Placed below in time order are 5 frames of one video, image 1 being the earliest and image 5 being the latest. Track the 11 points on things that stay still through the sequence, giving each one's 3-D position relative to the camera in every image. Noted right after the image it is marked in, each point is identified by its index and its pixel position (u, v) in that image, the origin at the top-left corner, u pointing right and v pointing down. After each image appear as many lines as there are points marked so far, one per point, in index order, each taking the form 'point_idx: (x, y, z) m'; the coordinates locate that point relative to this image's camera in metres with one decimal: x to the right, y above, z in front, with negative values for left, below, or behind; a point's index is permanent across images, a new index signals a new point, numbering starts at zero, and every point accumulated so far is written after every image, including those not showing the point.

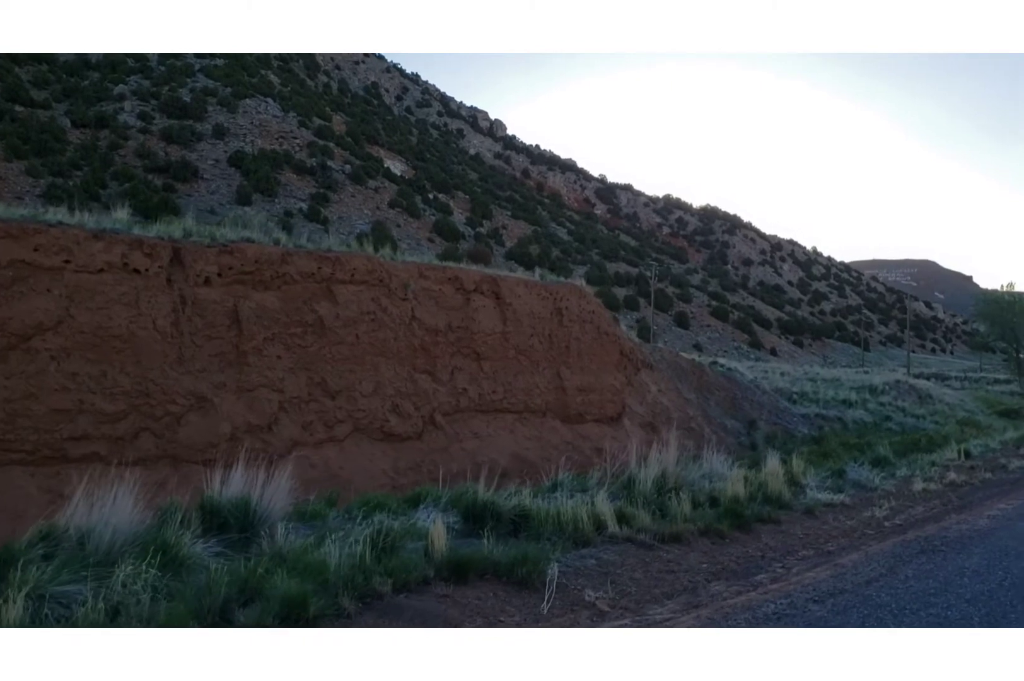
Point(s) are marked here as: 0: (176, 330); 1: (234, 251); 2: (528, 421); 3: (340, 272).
0: (-5.0, +0.2, +13.3) m
1: (-4.5, +1.5, +14.3) m
2: (+0.4, -1.7, +18.4) m
3: (-3.0, +1.2, +15.7) m
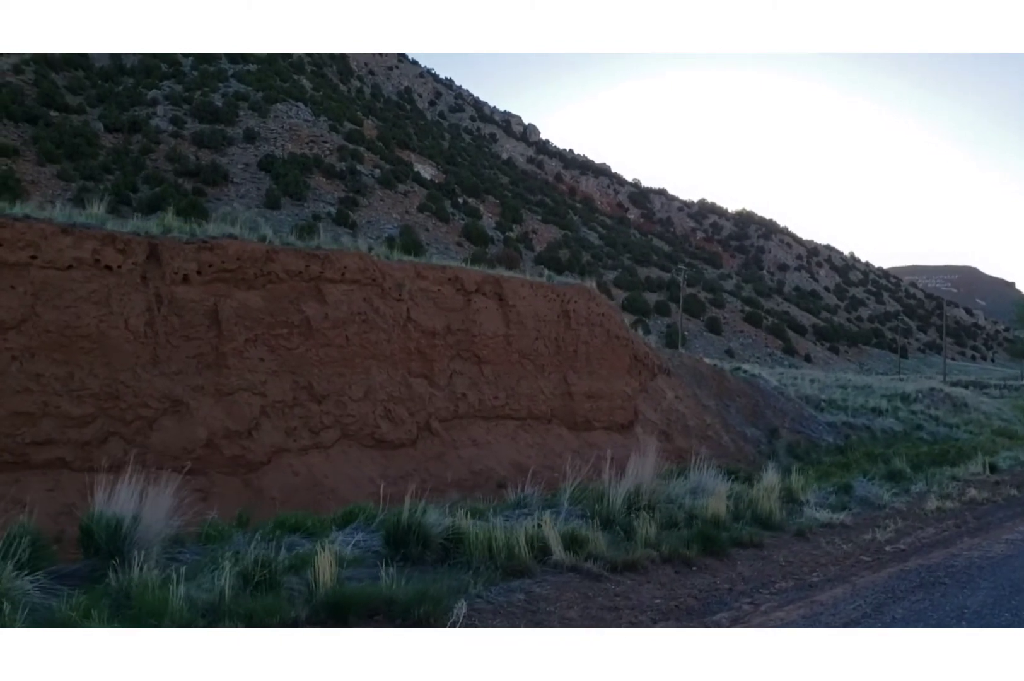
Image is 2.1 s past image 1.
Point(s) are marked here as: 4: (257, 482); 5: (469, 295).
0: (-5.2, +0.1, +12.7) m
1: (-4.6, +1.5, +13.7) m
2: (+0.4, -1.7, +17.6) m
3: (-3.1, +1.2, +15.0) m
4: (-3.8, -2.1, +13.1) m
5: (-0.8, +0.9, +17.4) m
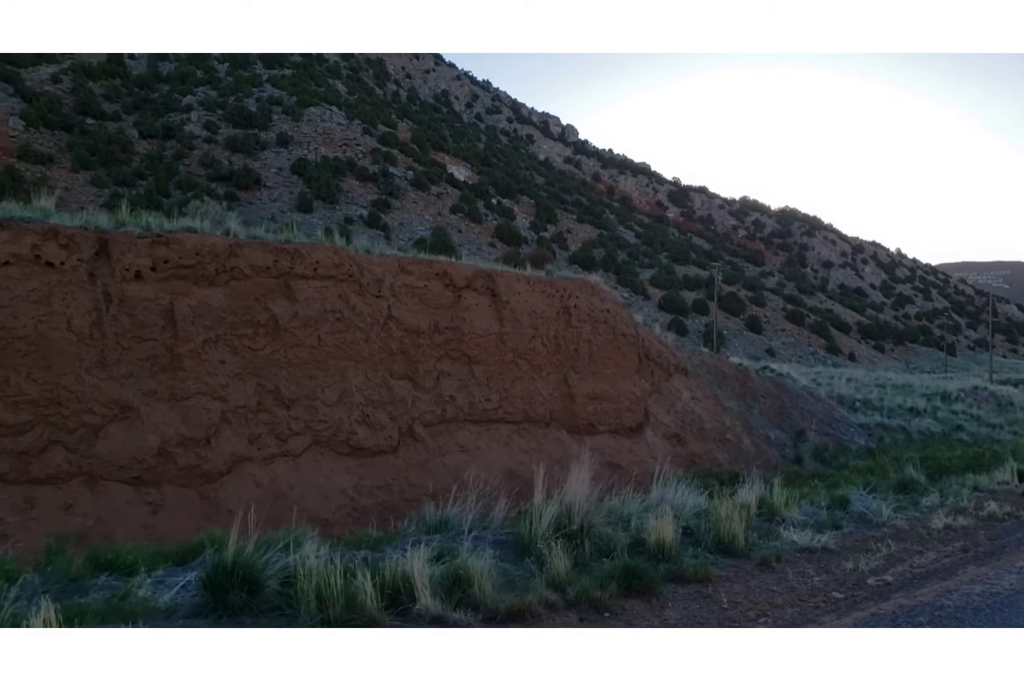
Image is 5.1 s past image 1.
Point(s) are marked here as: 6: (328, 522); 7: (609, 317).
0: (-5.6, +0.1, +11.9) m
1: (-4.9, +1.4, +12.8) m
2: (+0.3, -1.7, +16.5) m
3: (-3.4, +1.2, +14.1) m
4: (-4.1, -2.1, +12.2) m
5: (-1.0, +0.9, +16.4) m
6: (-2.7, -2.6, +12.8) m
7: (+2.1, +0.5, +19.1) m
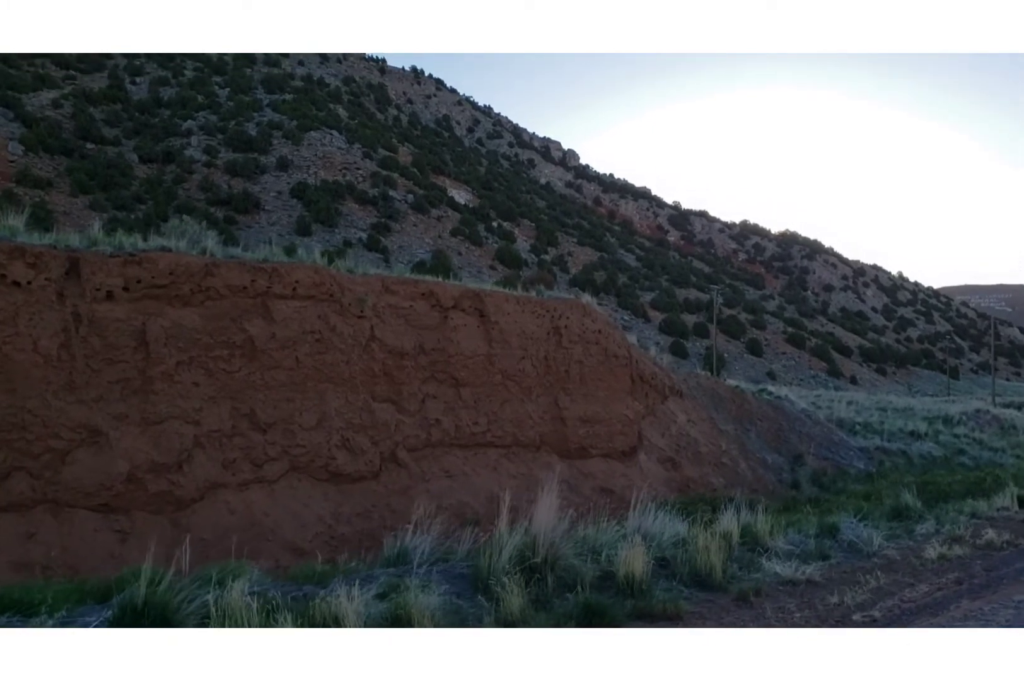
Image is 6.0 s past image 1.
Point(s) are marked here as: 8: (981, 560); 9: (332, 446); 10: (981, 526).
0: (-5.8, -0.2, +11.6) m
1: (-5.2, +1.1, +12.5) m
2: (+0.1, -2.1, +16.1) m
3: (-3.6, +0.8, +13.8) m
4: (-4.3, -2.4, +11.8) m
5: (-1.2, +0.5, +16.1) m
6: (-2.9, -2.9, +12.4) m
7: (+1.8, 0.0, +18.8) m
8: (+4.7, -2.2, +8.9) m
9: (-2.7, -1.6, +13.6) m
10: (+5.8, -2.3, +10.9) m
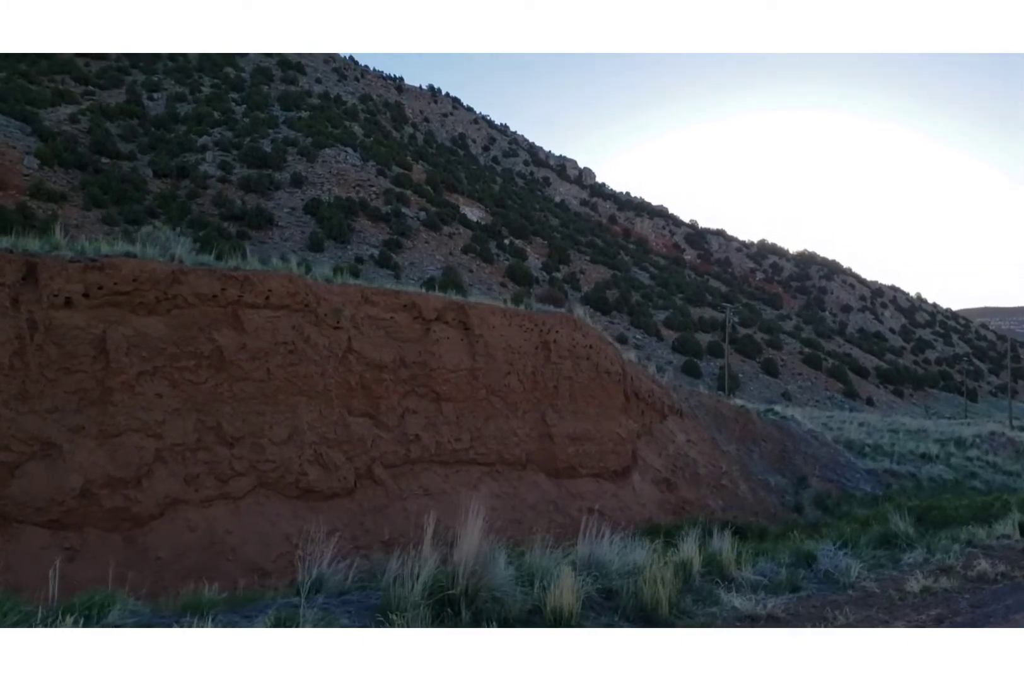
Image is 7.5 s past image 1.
0: (-6.2, -0.3, +11.1) m
1: (-5.5, +1.0, +12.1) m
2: (-0.2, -2.4, +15.5) m
3: (-3.9, +0.7, +13.3) m
4: (-4.7, -2.5, +11.3) m
5: (-1.5, +0.3, +15.5) m
6: (-3.3, -3.1, +11.8) m
7: (+1.6, -0.3, +18.2) m
8: (+4.3, -2.3, +8.2) m
9: (-3.1, -1.8, +13.0) m
10: (+5.4, -2.4, +10.2) m
